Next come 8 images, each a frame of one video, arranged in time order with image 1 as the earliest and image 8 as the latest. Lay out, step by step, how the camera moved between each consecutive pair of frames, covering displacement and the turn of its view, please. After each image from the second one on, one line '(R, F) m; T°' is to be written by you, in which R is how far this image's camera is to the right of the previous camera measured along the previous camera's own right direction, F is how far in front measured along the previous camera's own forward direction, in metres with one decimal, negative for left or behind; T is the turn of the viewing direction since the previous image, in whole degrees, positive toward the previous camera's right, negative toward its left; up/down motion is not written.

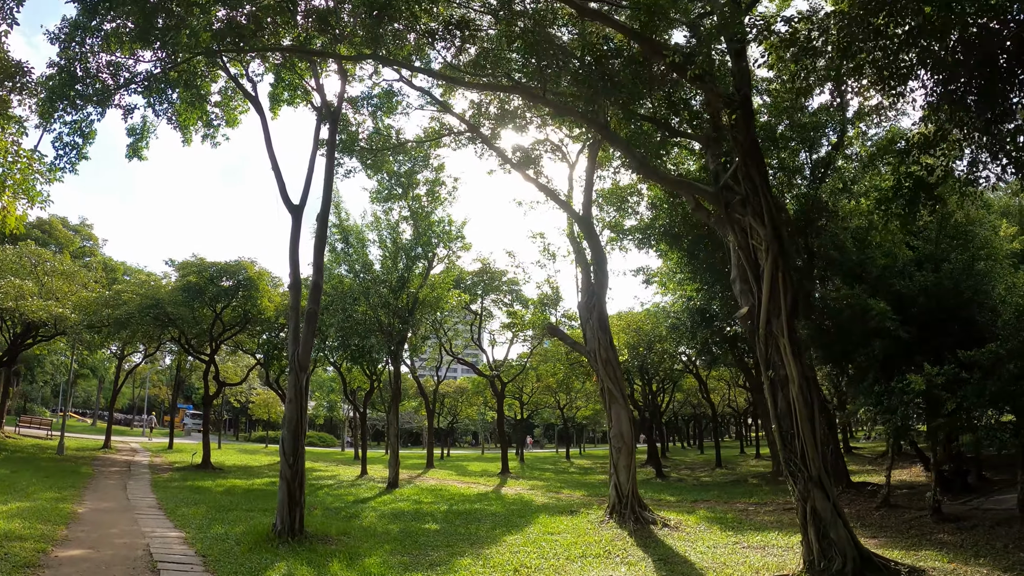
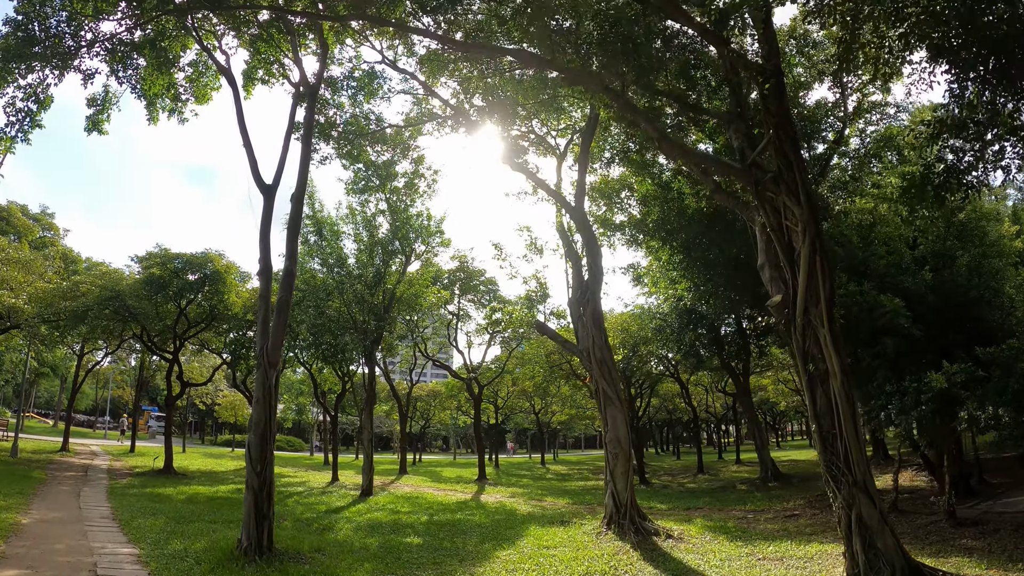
(-0.3, +0.8) m; +3°
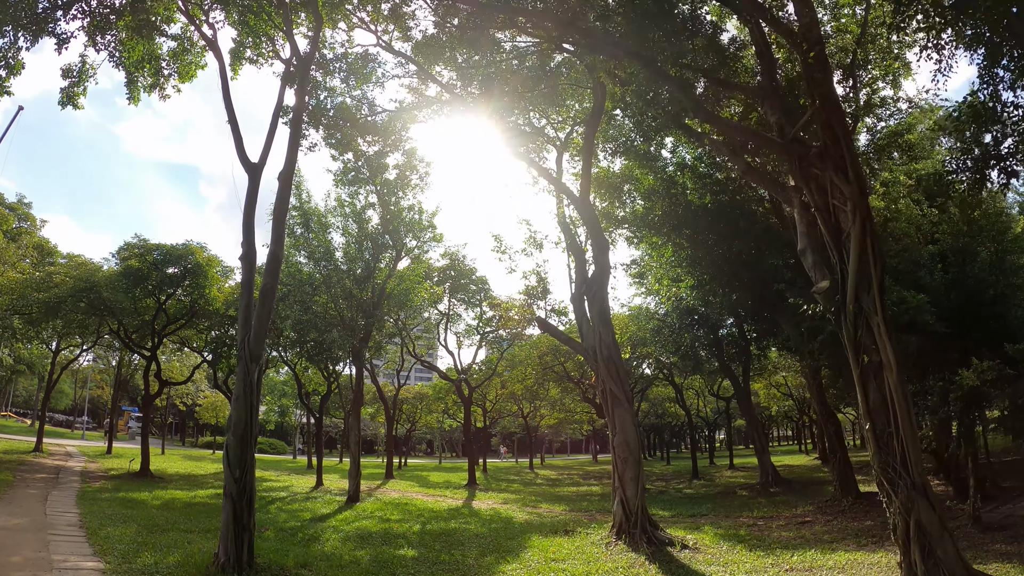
(-0.3, +0.7) m; +1°
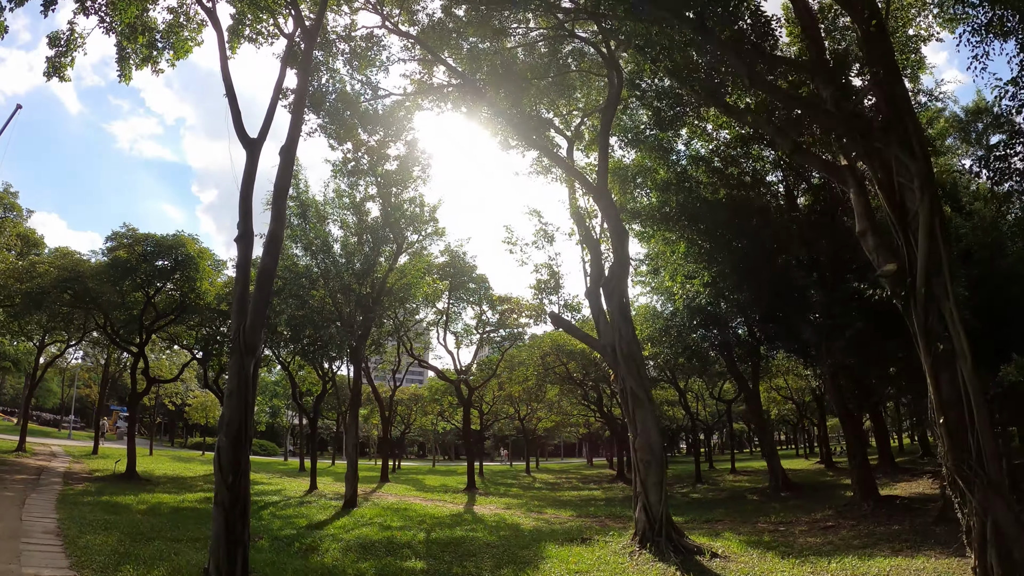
(-0.3, +0.7) m; +1°
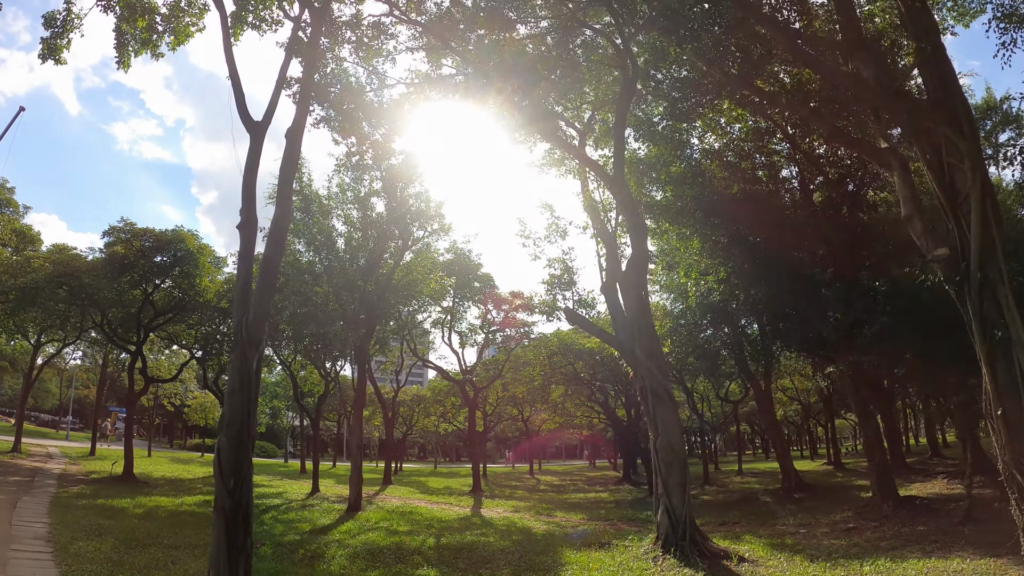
(-0.2, +0.5) m; 0°
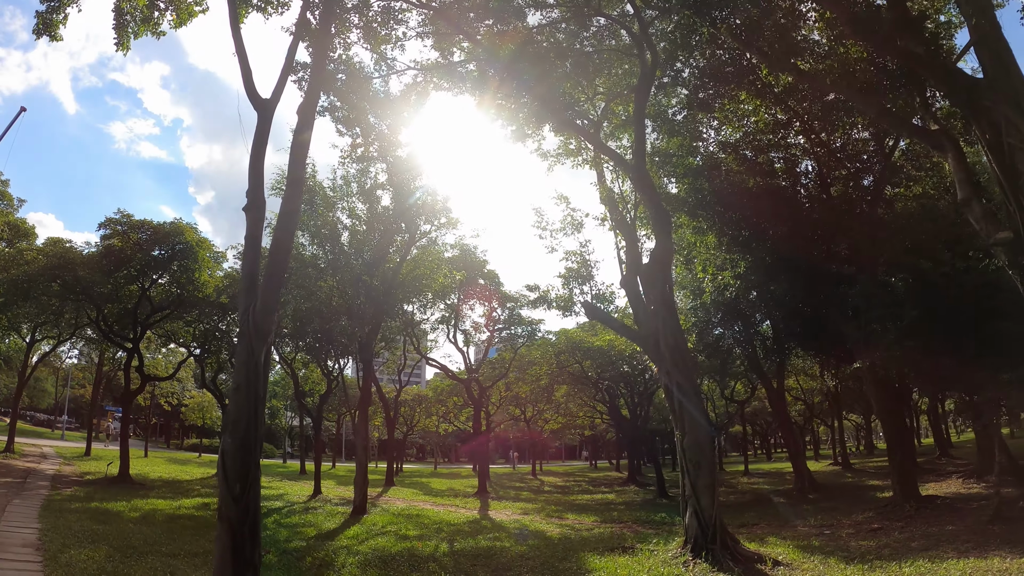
(-0.3, +0.5) m; 0°
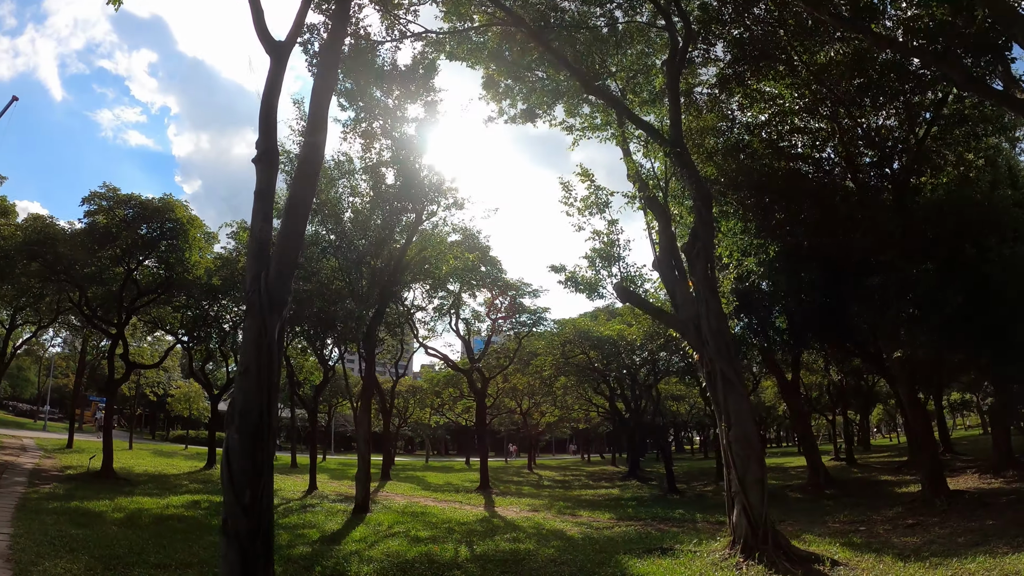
(-0.5, +0.9) m; +1°
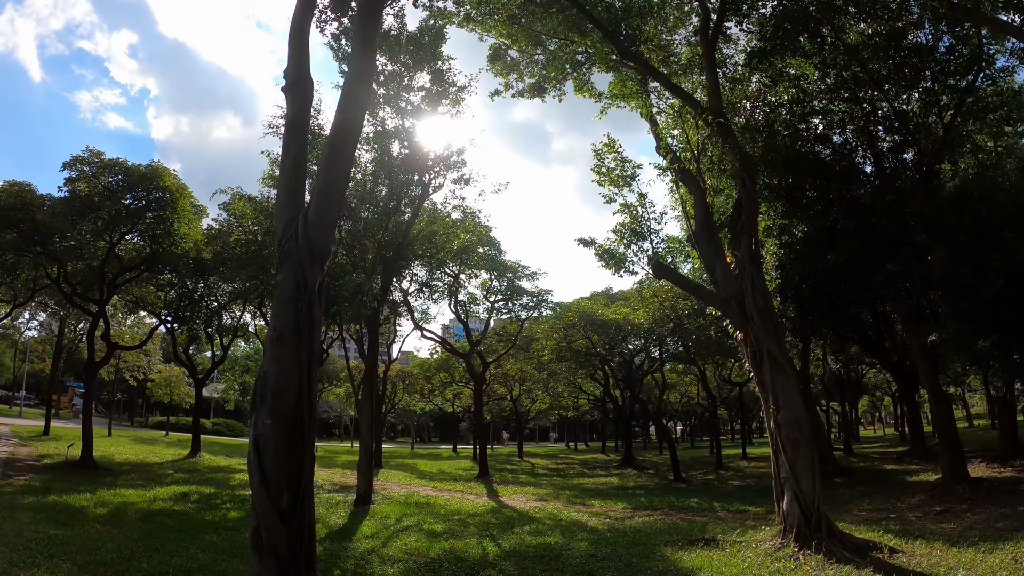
(-0.6, +0.8) m; +2°
